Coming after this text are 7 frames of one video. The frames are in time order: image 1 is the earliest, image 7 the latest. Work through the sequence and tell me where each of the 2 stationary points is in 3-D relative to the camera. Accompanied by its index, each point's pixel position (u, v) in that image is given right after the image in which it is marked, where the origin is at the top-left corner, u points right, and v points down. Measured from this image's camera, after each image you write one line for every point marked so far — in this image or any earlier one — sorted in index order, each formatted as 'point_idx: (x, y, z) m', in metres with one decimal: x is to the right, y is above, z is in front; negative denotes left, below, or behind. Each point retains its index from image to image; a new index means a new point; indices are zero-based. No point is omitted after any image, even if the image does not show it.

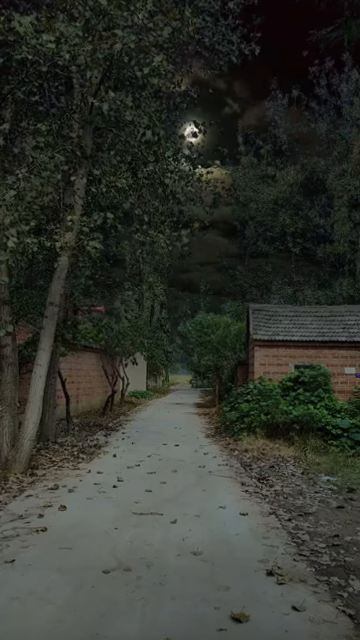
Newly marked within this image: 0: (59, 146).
0: (-1.7, +2.5, +6.0) m
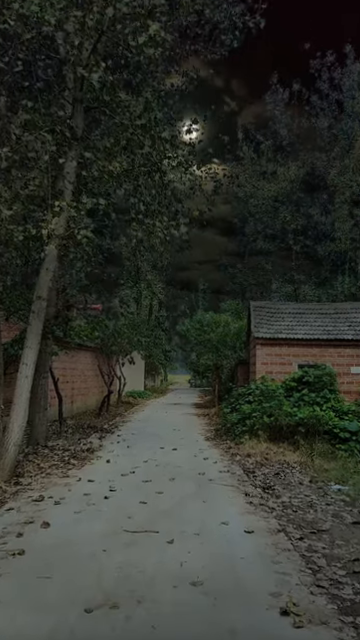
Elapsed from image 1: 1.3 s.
0: (-1.7, +2.5, +5.5) m
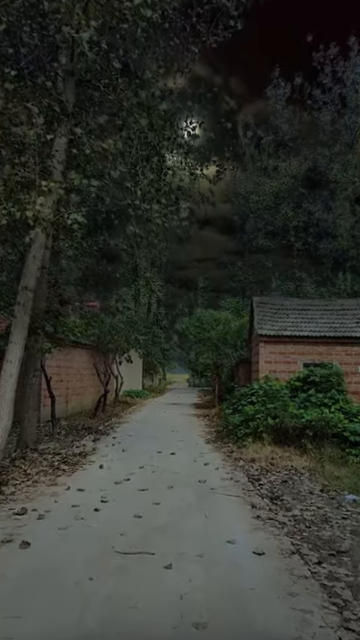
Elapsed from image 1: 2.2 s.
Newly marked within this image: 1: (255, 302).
0: (-1.7, +2.6, +5.0) m
1: (+2.5, +0.6, +14.1) m
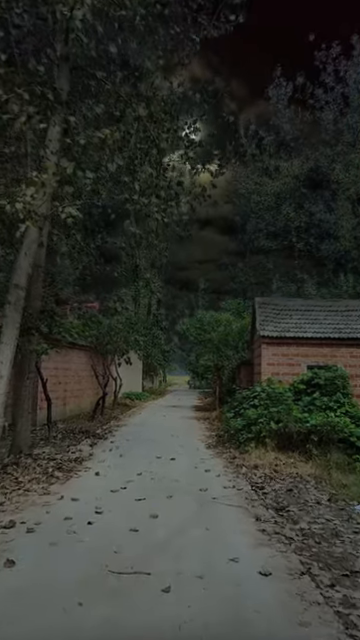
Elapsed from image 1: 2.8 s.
0: (-1.7, +2.6, +4.7) m
1: (+2.5, +0.6, +13.8) m
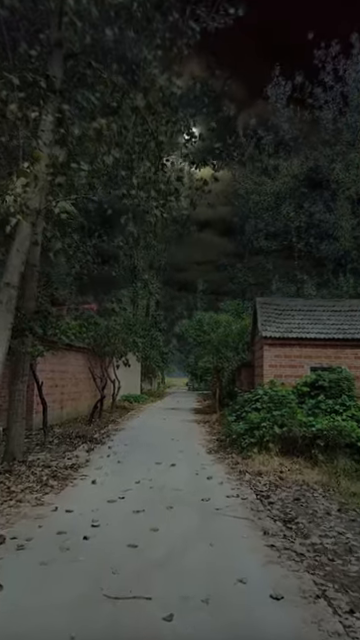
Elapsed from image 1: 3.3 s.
0: (-1.7, +2.6, +4.4) m
1: (+2.5, +0.6, +13.6) m
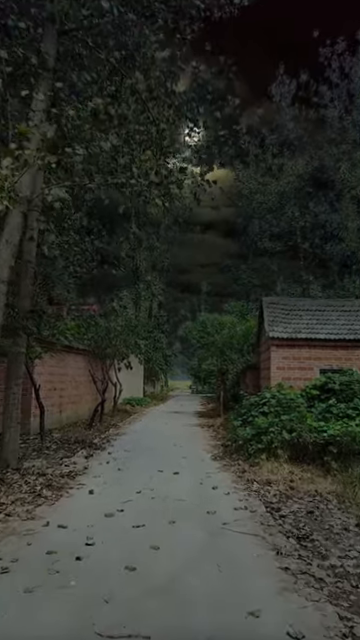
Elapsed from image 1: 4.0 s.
0: (-1.7, +2.7, +4.1) m
1: (+2.6, +0.5, +13.2) m
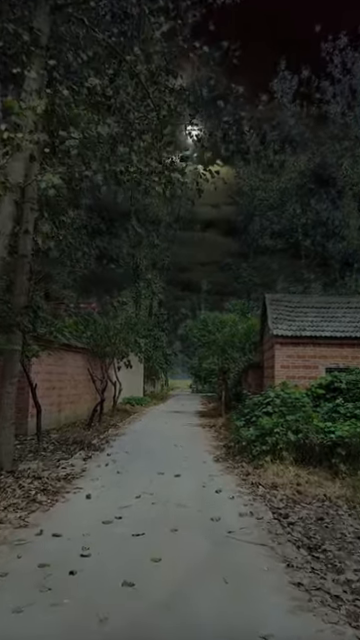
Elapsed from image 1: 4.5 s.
0: (-1.7, +2.7, +3.8) m
1: (+2.6, +0.6, +12.9) m
